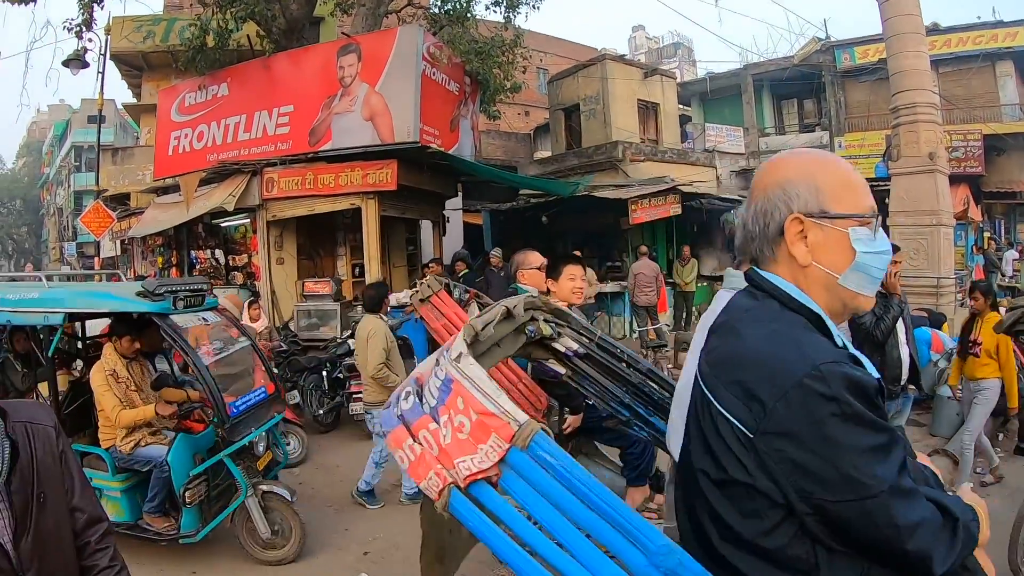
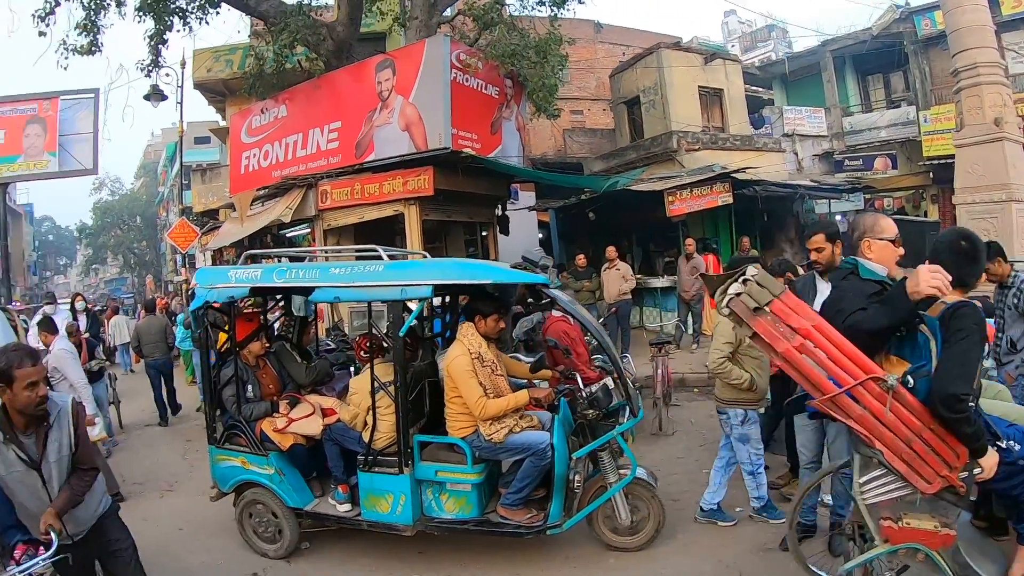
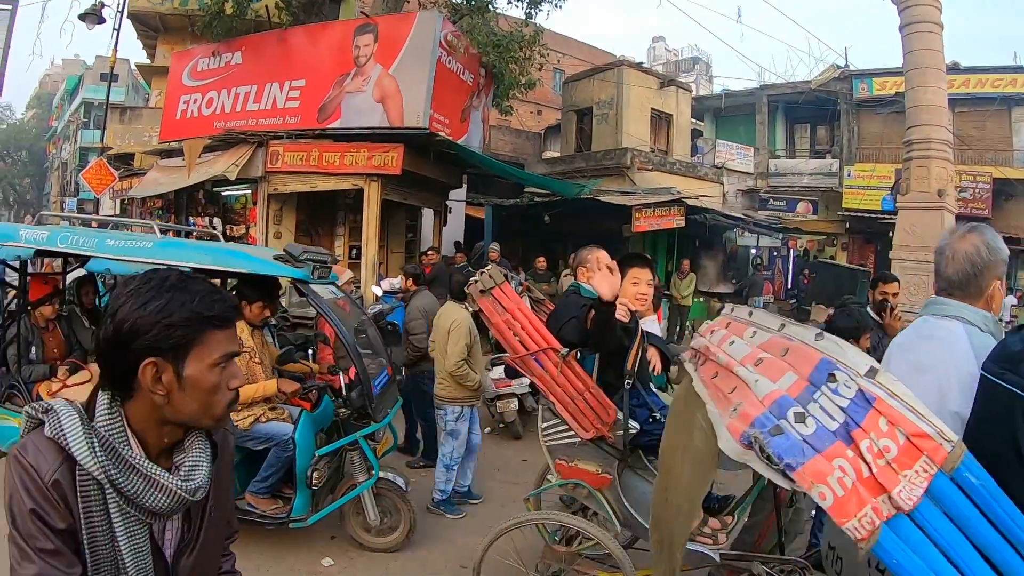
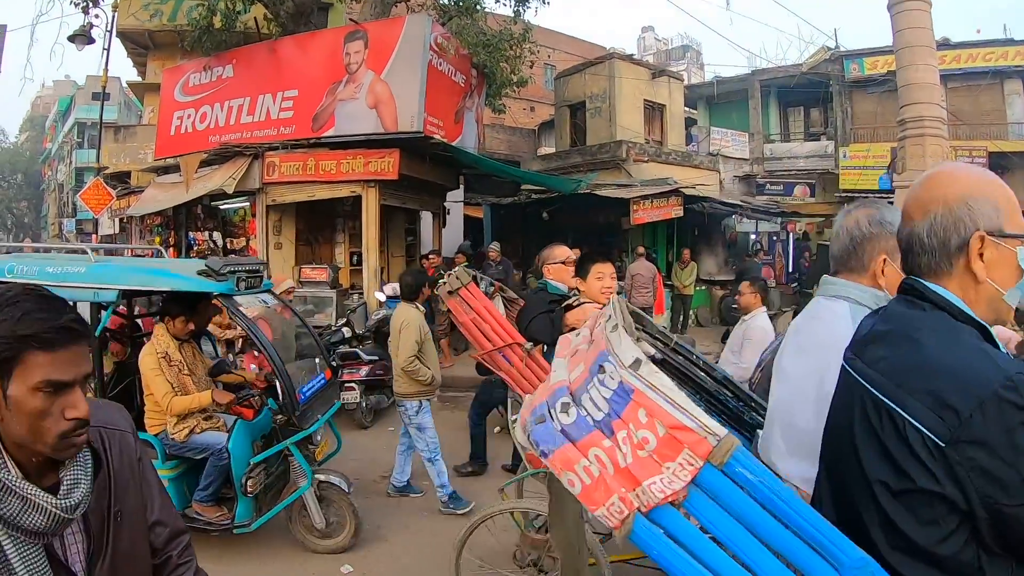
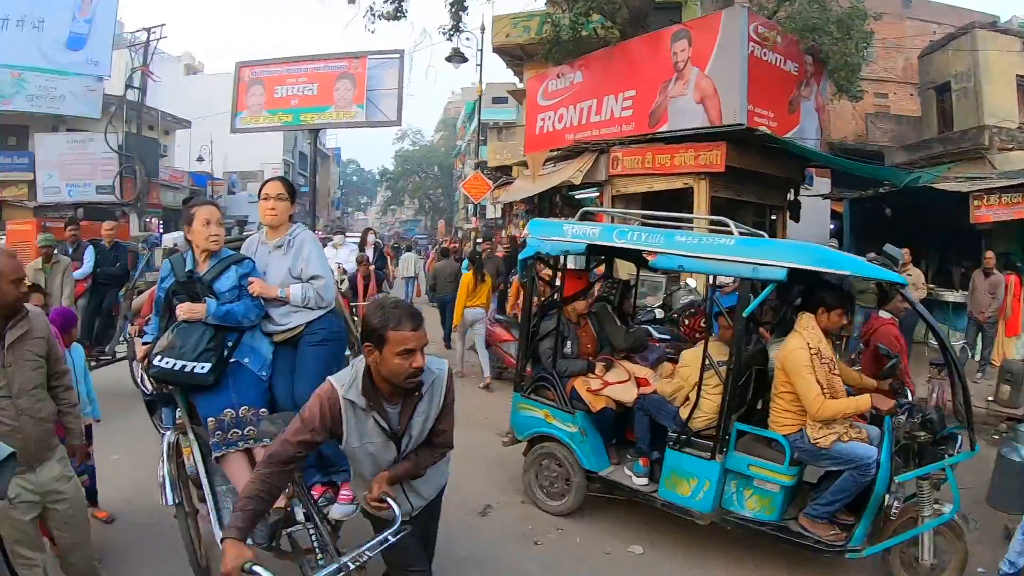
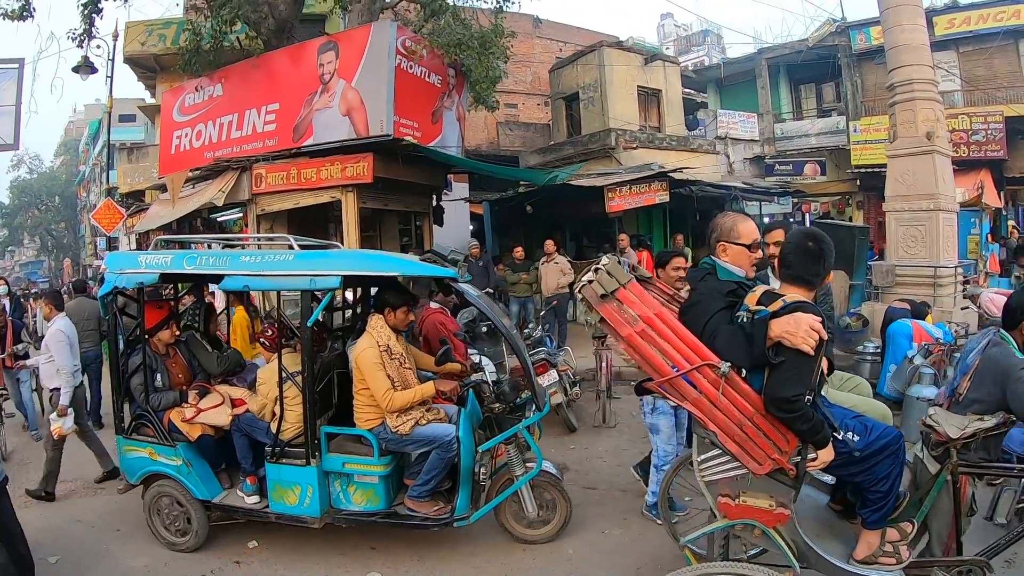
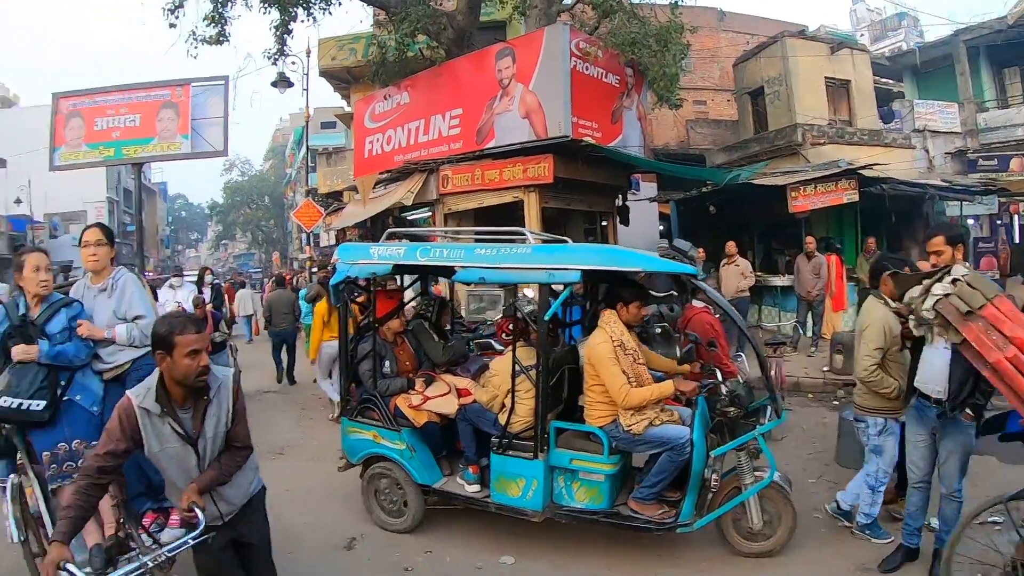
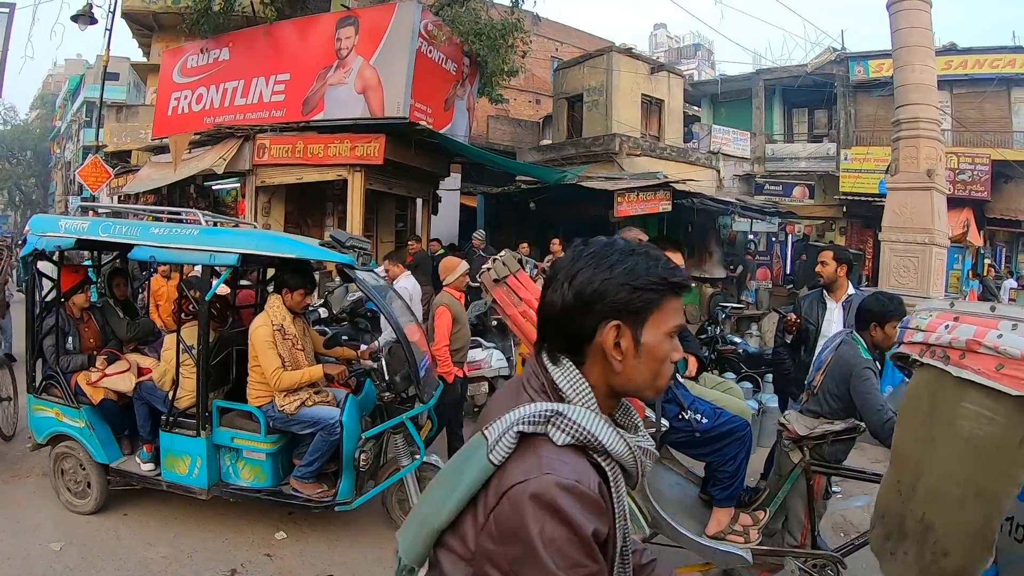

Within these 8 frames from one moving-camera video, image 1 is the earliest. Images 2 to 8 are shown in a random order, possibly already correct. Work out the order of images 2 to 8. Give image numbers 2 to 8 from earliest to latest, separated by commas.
4, 3, 8, 6, 2, 7, 5
